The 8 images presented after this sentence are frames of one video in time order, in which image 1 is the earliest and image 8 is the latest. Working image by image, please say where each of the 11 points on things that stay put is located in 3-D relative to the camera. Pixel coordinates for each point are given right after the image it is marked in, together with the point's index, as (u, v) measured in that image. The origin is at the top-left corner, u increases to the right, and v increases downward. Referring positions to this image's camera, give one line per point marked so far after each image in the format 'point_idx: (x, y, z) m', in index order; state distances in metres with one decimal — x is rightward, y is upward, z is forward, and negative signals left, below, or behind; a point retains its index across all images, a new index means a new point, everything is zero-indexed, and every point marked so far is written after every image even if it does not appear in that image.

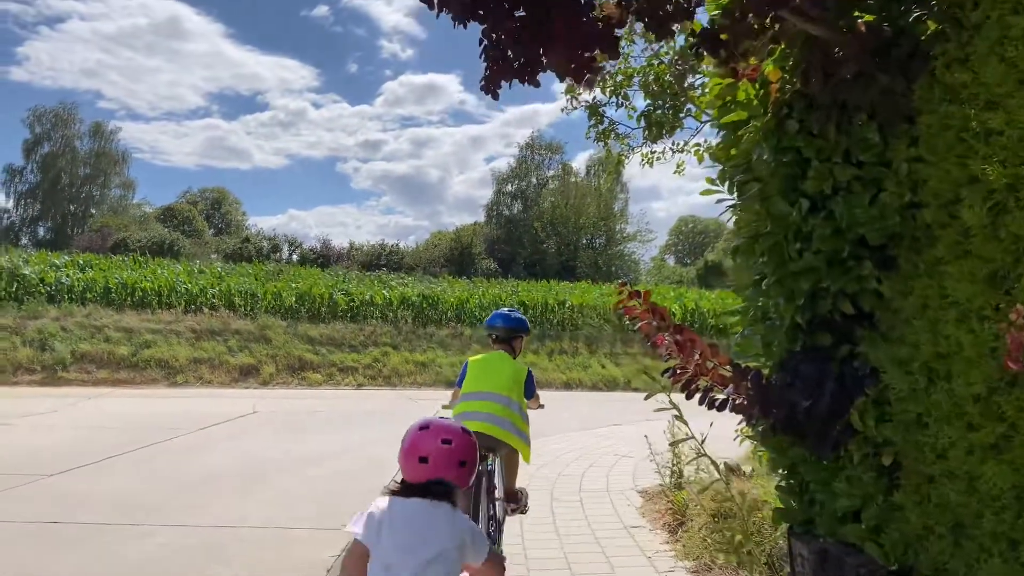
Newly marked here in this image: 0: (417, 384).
0: (-1.7, -1.7, +15.1) m
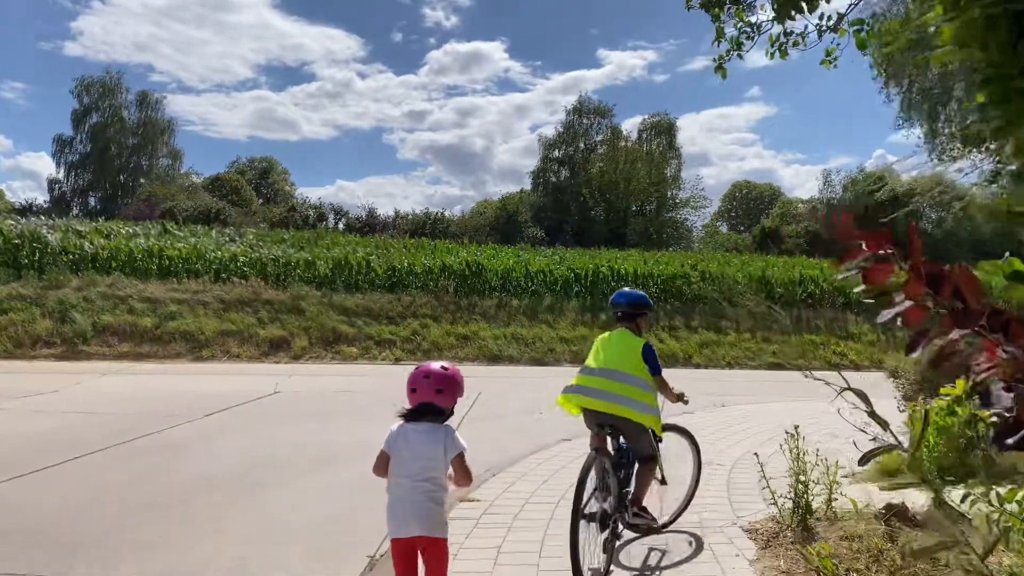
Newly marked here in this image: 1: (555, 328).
0: (-0.9, -1.2, +13.9) m
1: (+0.8, -0.7, +15.6) m
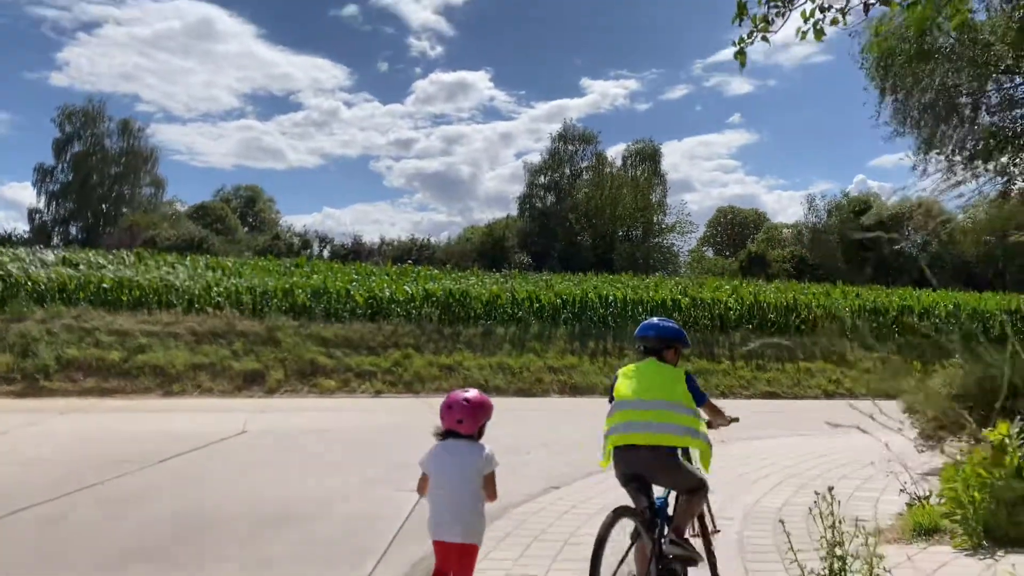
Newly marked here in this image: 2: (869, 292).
0: (-1.1, -1.6, +13.3) m
1: (+0.6, -1.2, +15.0) m
2: (+8.4, -0.1, +19.8) m
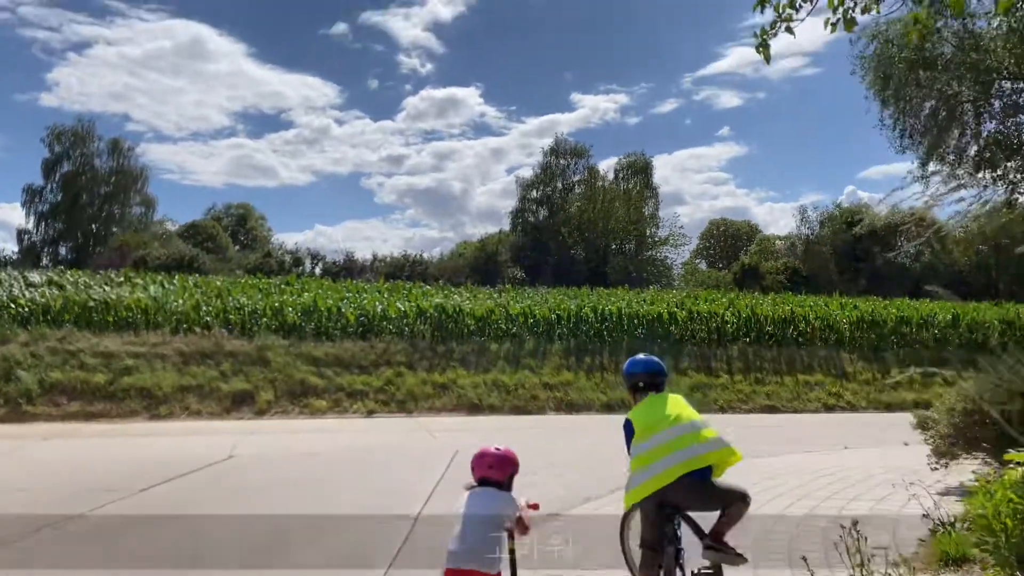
0: (-1.2, -1.9, +13.0) m
1: (+0.5, -1.5, +14.7) m
2: (+8.3, -0.4, +19.6) m
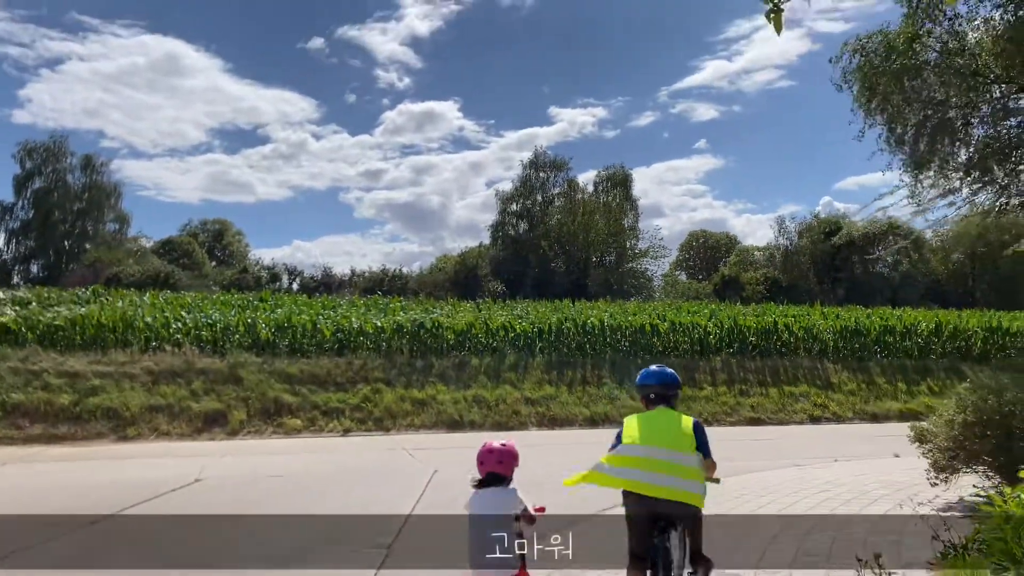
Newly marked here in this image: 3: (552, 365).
0: (-1.5, -2.1, +12.7) m
1: (+0.1, -1.7, +14.4) m
2: (+7.8, -0.6, +19.5) m
3: (+0.7, -1.4, +15.6) m
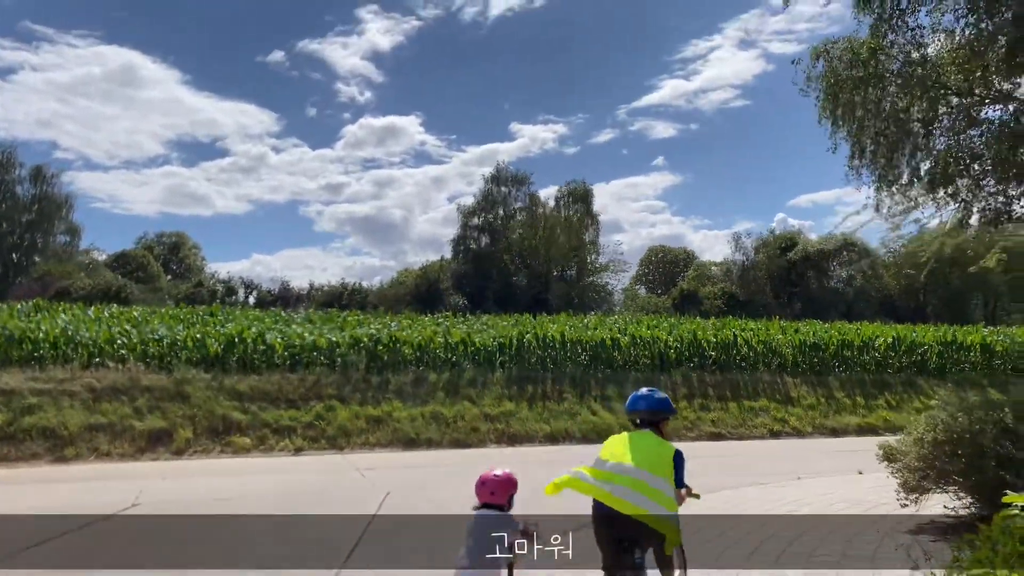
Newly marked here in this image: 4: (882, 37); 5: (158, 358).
0: (-2.1, -2.3, +12.3) m
1: (-0.6, -2.0, +14.1) m
2: (+6.9, -0.9, +19.5) m
3: (0.0, -1.7, +15.3) m
4: (+3.8, +2.6, +8.6) m
5: (-6.2, -1.2, +14.8) m
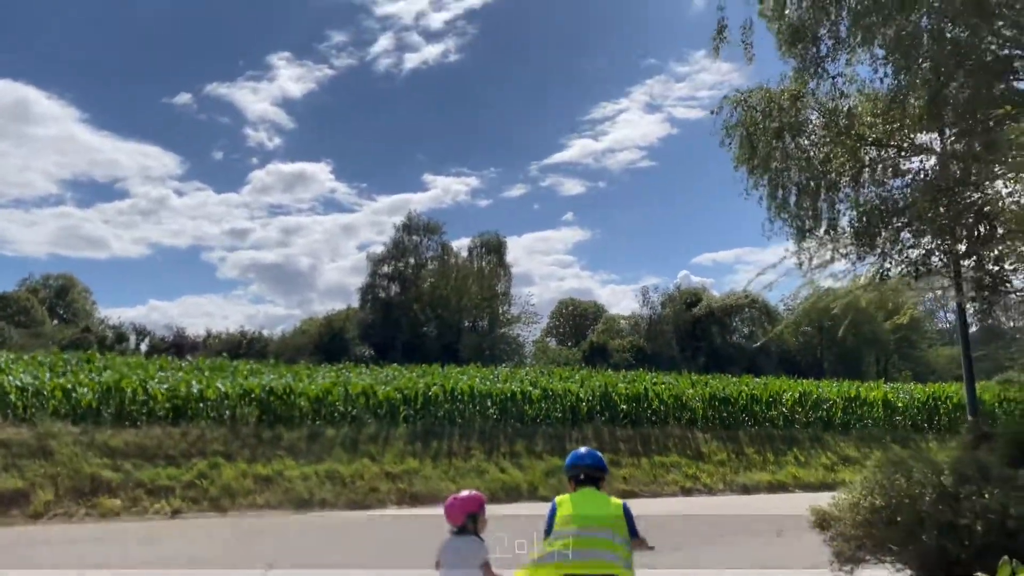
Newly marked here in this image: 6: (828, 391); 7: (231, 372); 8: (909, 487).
0: (-3.4, -2.9, +11.2) m
1: (-2.1, -2.7, +13.2) m
2: (+4.7, -2.2, +19.4) m
3: (-1.7, -2.5, +14.5) m
4: (+2.9, +2.0, +8.4) m
5: (-7.8, -1.9, +13.3) m
6: (+7.4, -2.4, +19.6) m
7: (-5.4, -1.6, +16.2) m
8: (+2.4, -1.2, +5.1) m
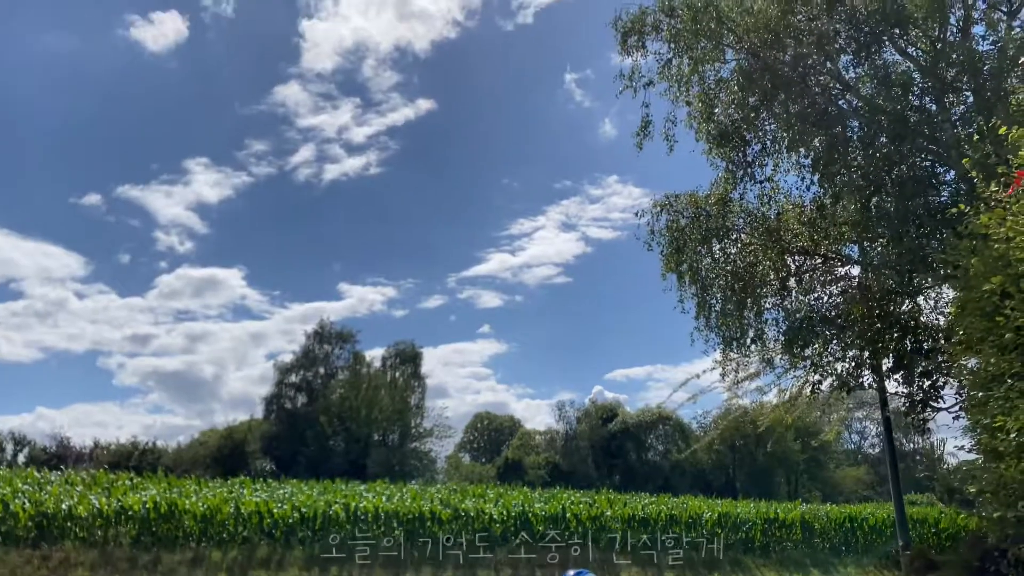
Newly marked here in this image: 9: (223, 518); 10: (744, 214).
0: (-4.5, -4.2, +9.7) m
1: (-3.4, -4.3, +11.8) m
2: (+2.7, -4.8, +18.8) m
3: (-3.1, -4.3, +13.2) m
4: (+2.1, +0.9, +8.3) m
5: (-9.1, -3.3, +11.5) m
6: (+5.4, -5.1, +19.2) m
7: (-7.0, -3.5, +14.7) m
8: (+1.9, -1.8, +4.5) m
9: (-4.7, -3.7, +13.5) m
10: (+2.3, +0.7, +8.2) m
